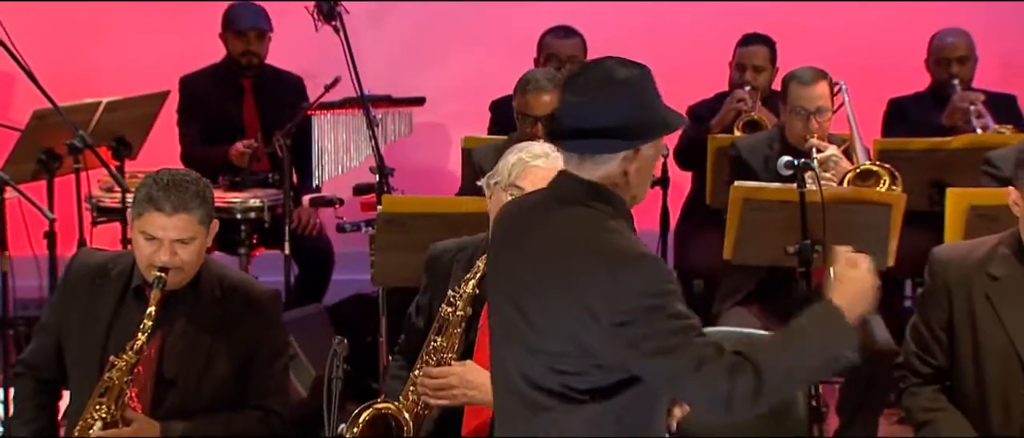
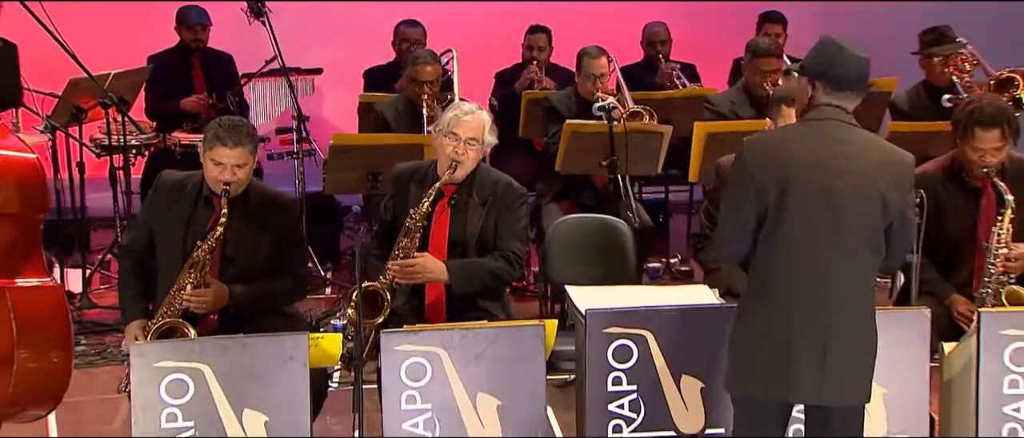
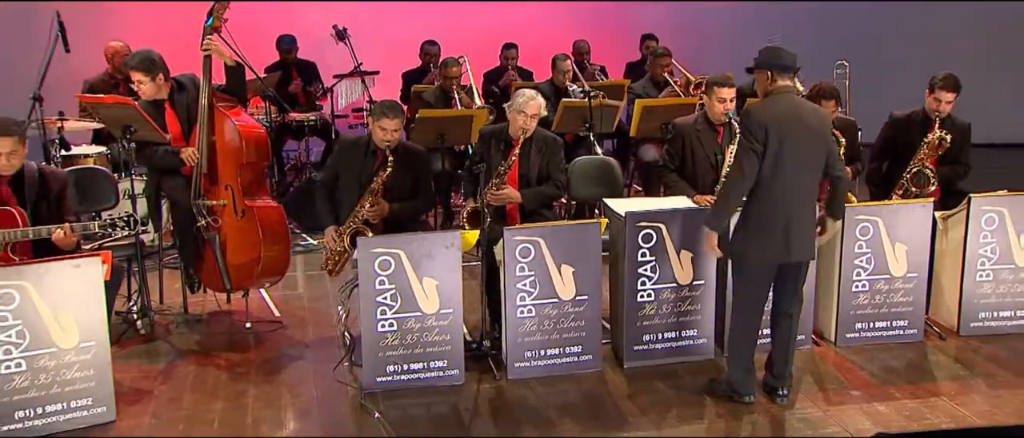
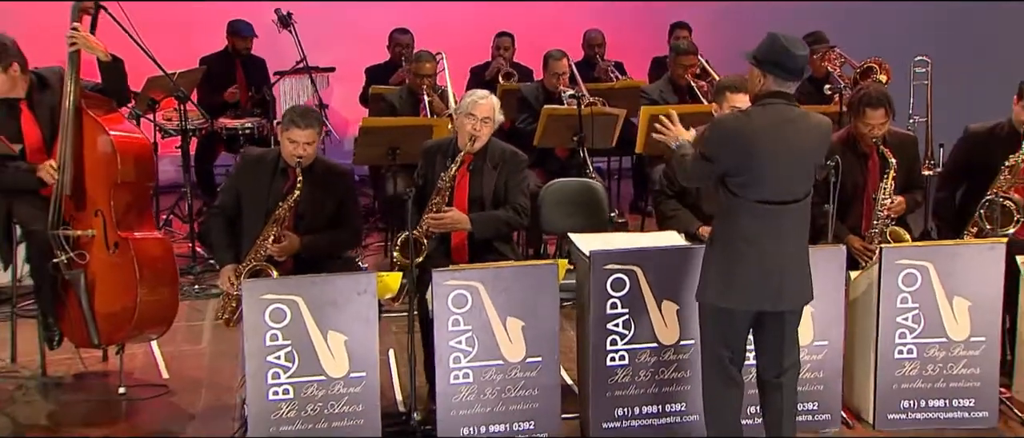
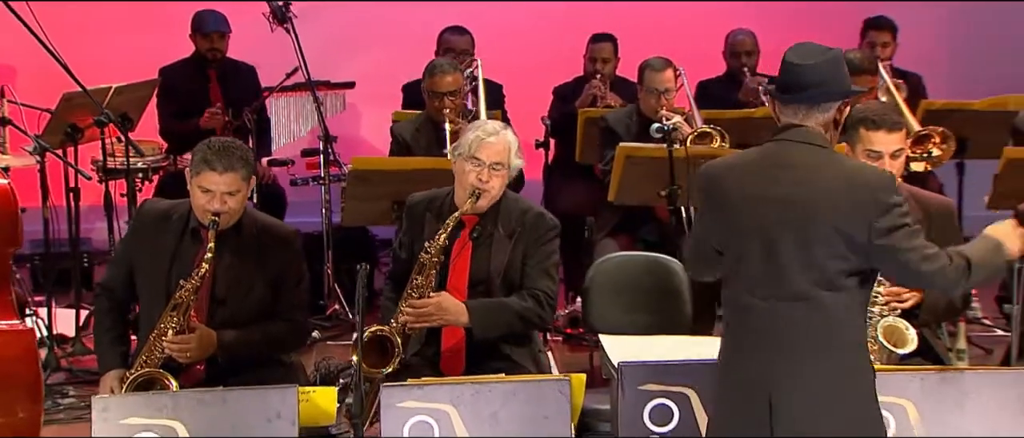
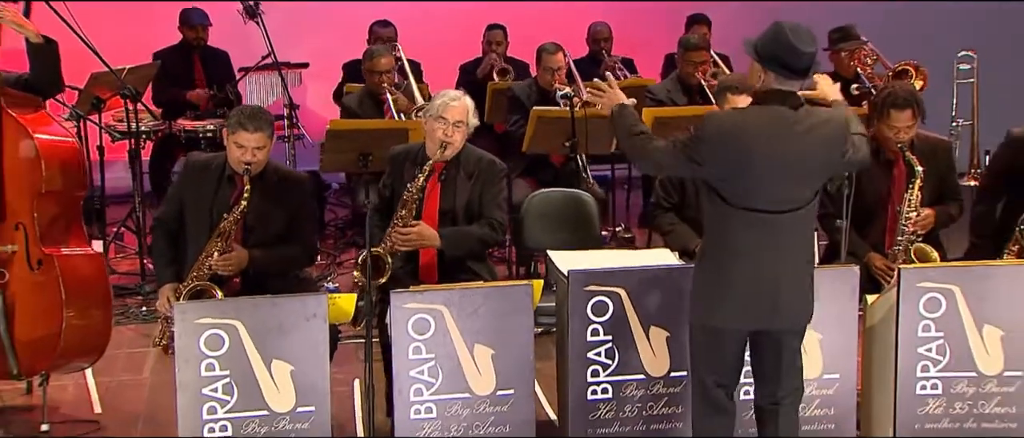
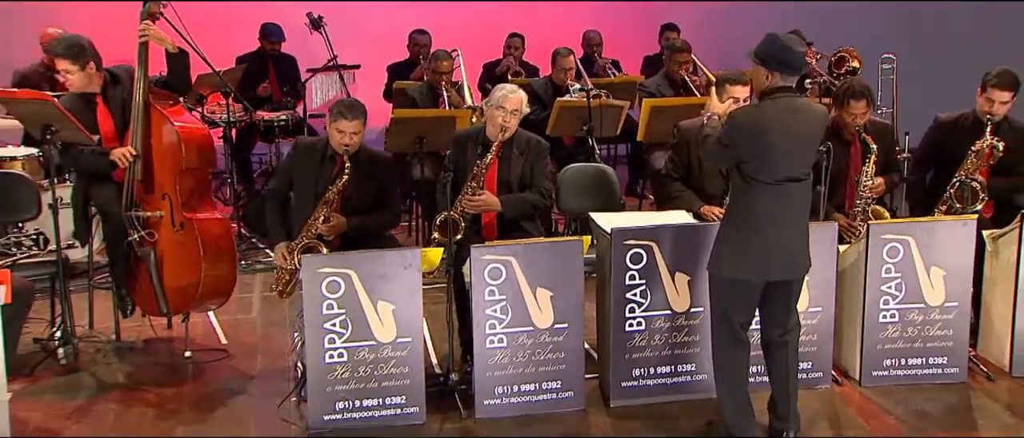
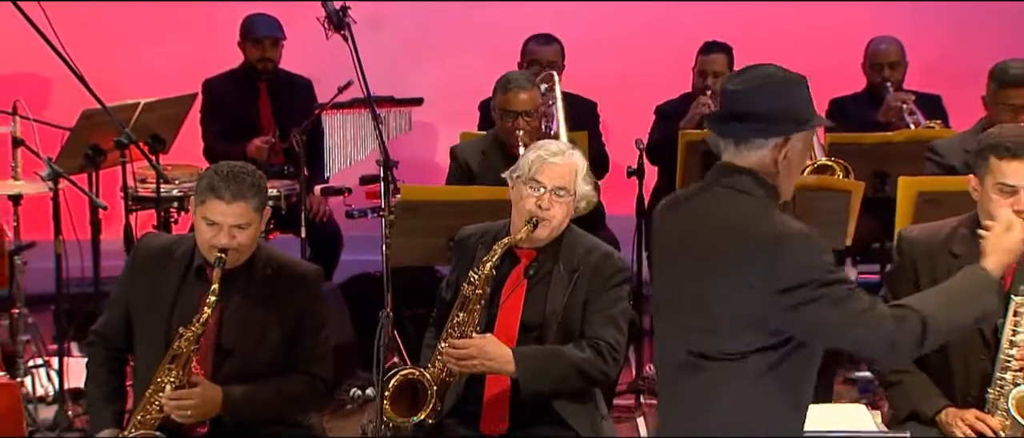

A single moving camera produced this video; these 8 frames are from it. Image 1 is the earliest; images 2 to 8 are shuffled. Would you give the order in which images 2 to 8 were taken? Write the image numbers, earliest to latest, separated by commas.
8, 5, 2, 6, 4, 7, 3
